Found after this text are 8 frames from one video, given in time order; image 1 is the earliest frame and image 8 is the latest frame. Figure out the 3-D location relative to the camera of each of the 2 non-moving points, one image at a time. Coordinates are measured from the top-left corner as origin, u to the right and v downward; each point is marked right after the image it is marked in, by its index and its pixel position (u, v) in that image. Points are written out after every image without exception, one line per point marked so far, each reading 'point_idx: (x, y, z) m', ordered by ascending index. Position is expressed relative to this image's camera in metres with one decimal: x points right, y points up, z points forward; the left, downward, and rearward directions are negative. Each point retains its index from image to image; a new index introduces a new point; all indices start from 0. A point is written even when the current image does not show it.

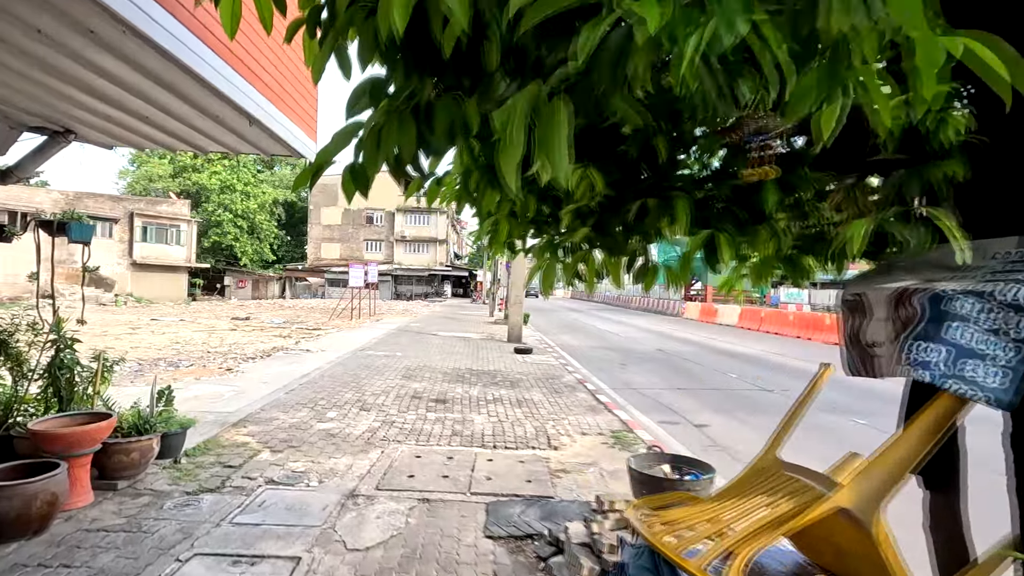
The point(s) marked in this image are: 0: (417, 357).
0: (-1.9, -1.4, +10.9) m
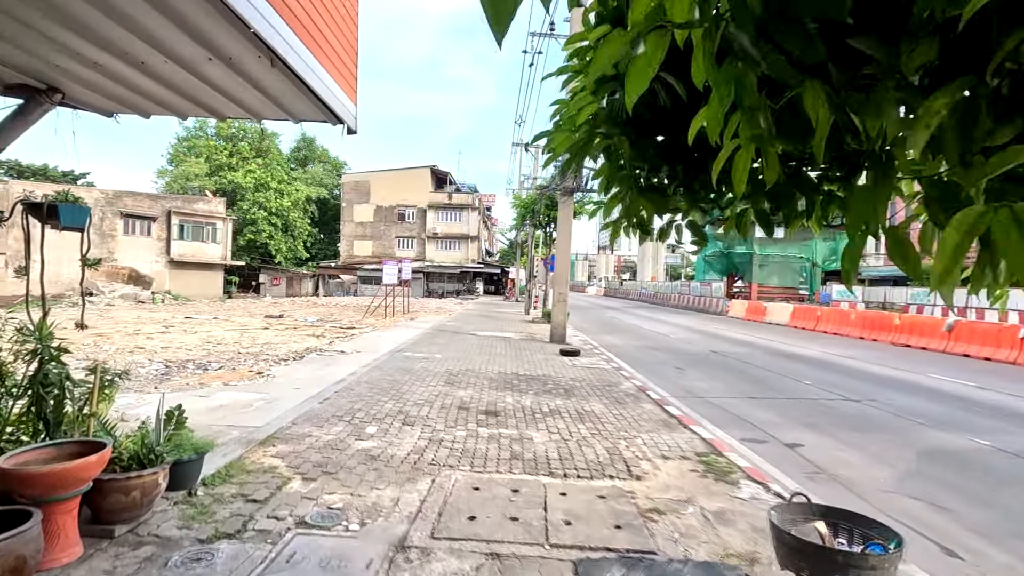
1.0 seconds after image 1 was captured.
0: (-1.0, -1.4, +10.1) m
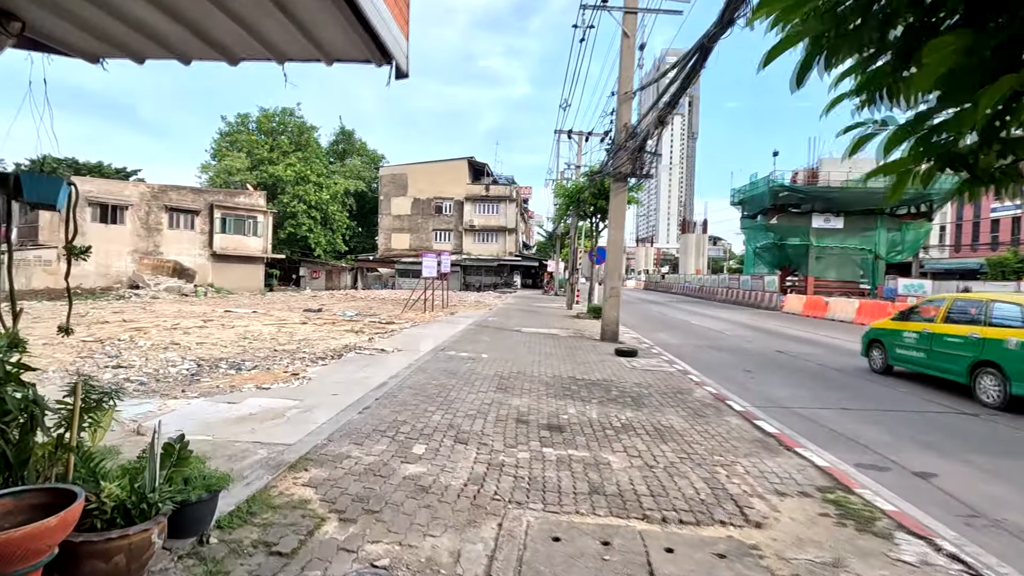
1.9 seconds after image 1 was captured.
0: (-0.1, -1.3, +9.3) m
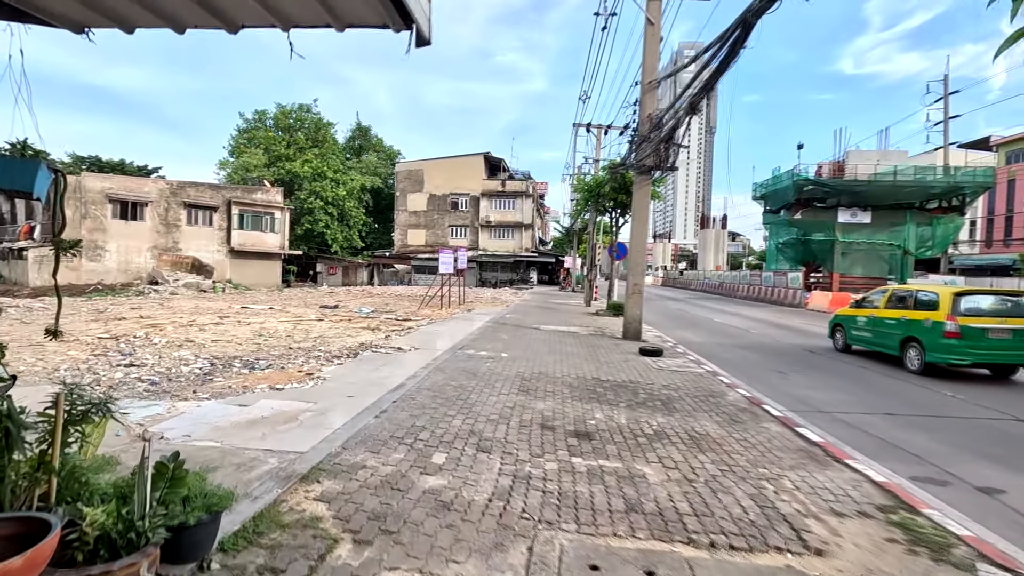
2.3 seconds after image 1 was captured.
0: (+0.3, -1.2, +8.9) m
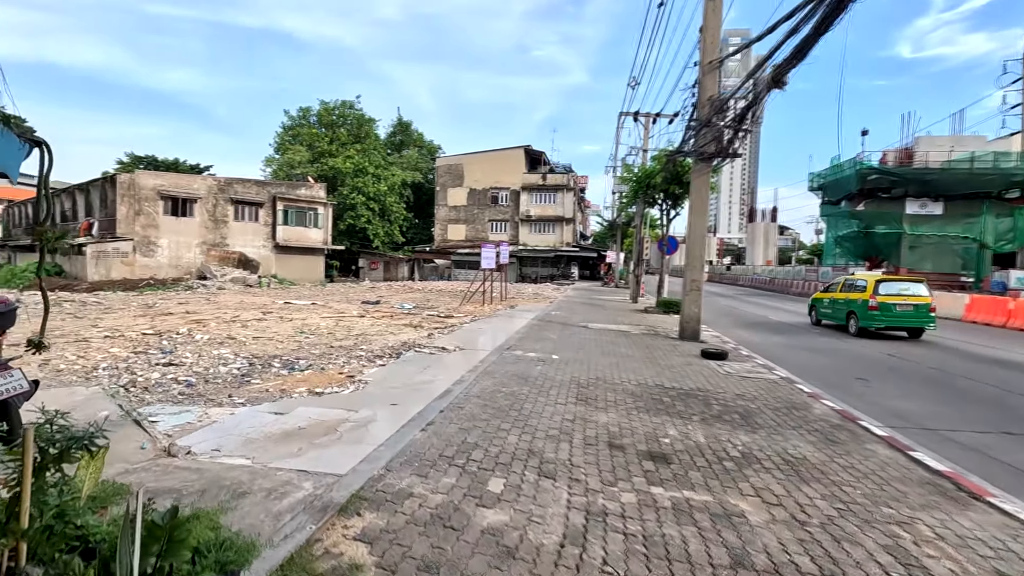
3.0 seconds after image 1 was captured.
0: (+1.1, -1.2, +8.3) m
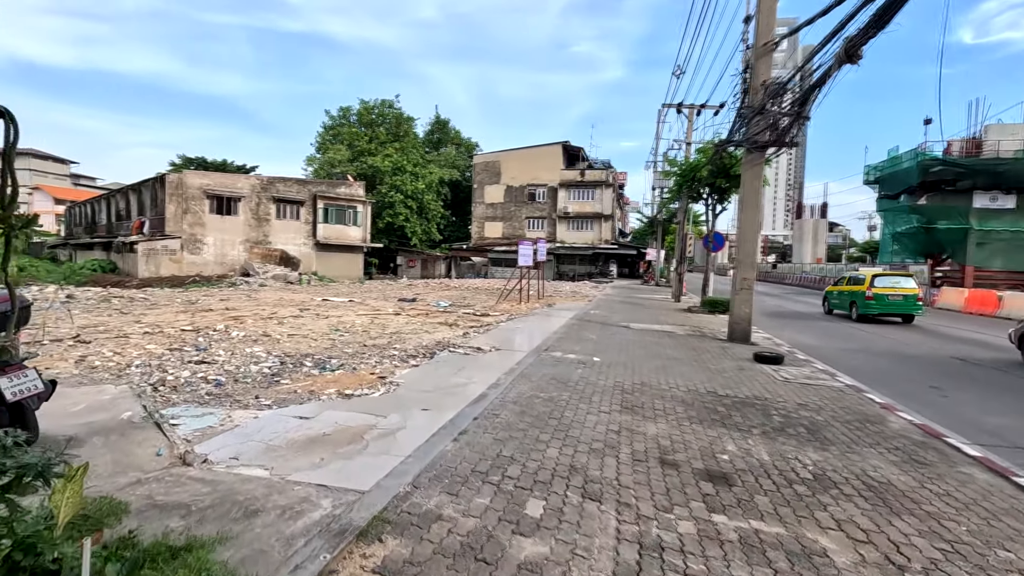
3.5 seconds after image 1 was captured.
0: (+1.7, -1.1, +7.7) m
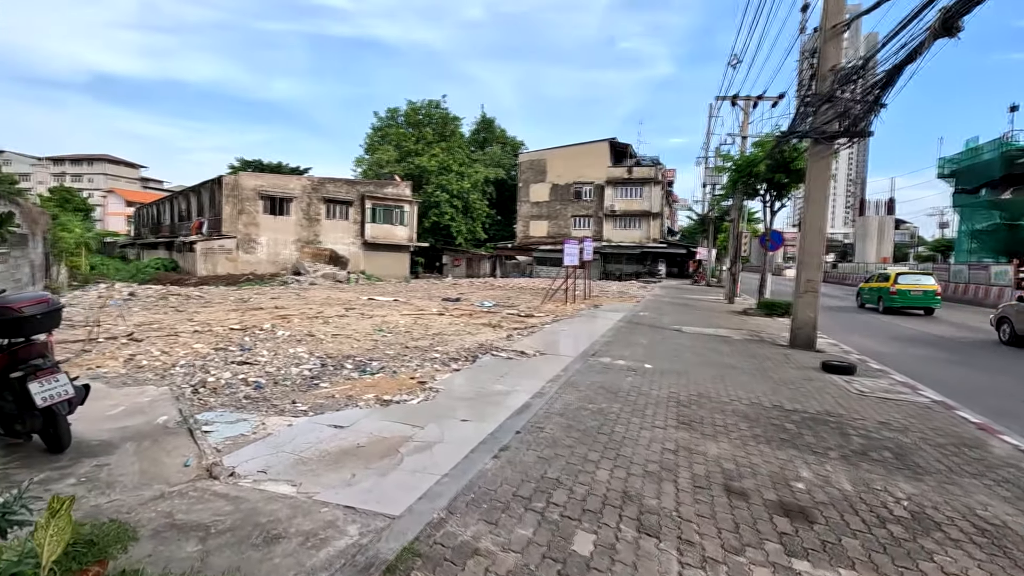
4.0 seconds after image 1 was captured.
0: (+2.3, -1.2, +7.2) m
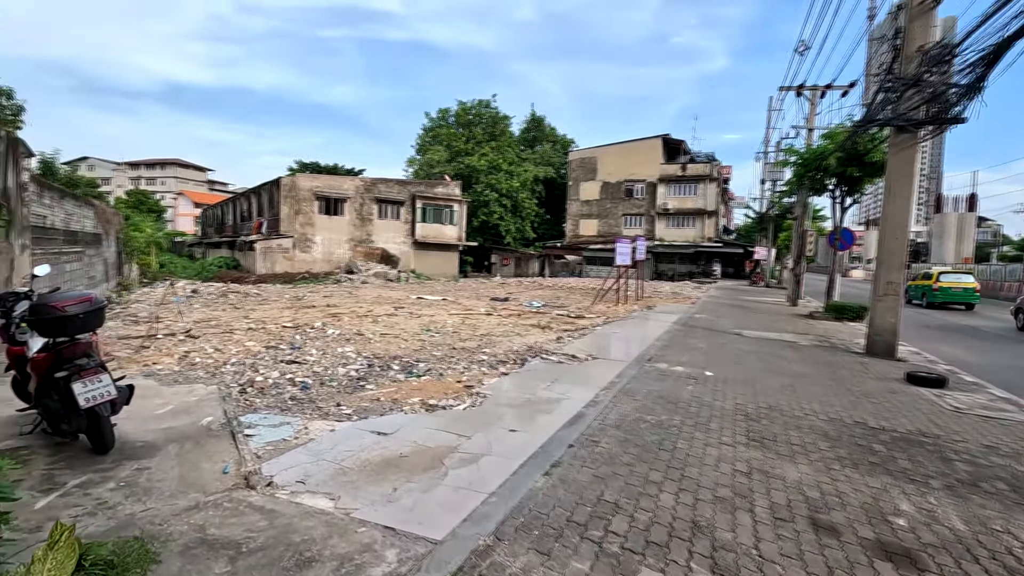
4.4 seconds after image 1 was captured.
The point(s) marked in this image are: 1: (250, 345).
0: (+2.9, -1.2, +6.7) m
1: (-4.0, -0.9, +8.2) m
